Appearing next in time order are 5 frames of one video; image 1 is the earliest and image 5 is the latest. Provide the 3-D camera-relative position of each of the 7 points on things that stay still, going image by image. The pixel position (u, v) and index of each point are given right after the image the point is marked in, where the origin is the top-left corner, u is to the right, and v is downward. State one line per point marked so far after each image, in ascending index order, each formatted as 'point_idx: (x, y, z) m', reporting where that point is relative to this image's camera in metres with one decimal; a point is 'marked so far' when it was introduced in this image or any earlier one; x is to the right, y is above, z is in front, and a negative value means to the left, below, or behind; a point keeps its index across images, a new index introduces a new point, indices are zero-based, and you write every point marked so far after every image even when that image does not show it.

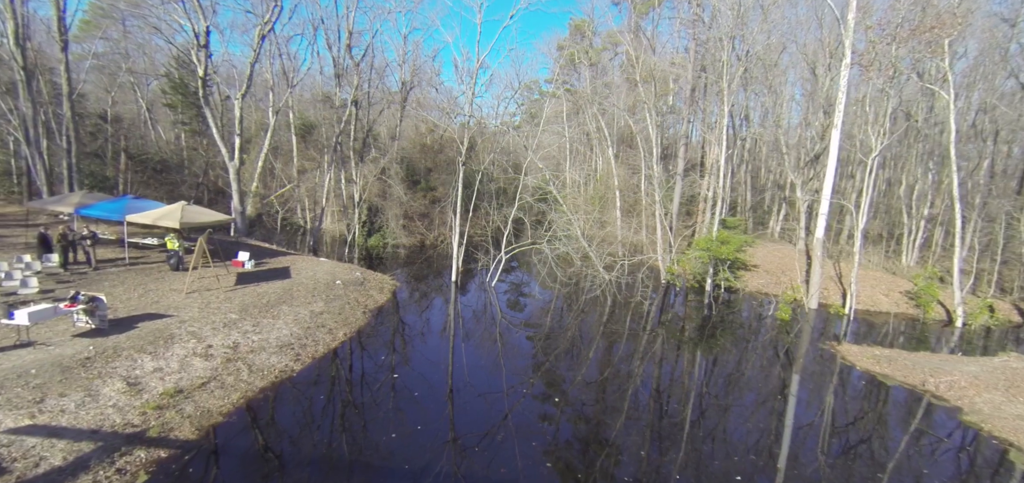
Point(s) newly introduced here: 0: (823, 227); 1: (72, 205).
0: (+12.2, +0.7, +18.4) m
1: (-14.2, +1.2, +15.0) m
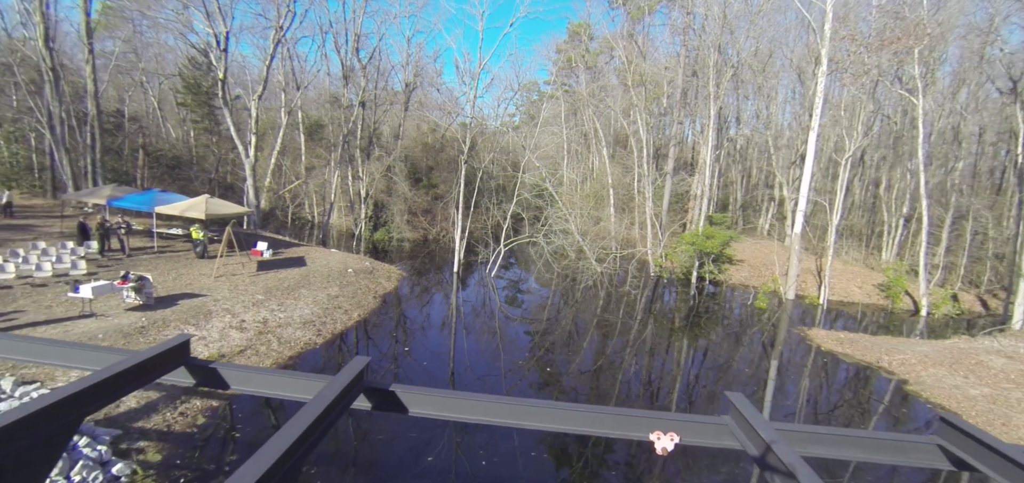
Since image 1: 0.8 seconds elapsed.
0: (+12.2, +0.9, +19.7) m
1: (-14.3, +1.5, +16.2) m
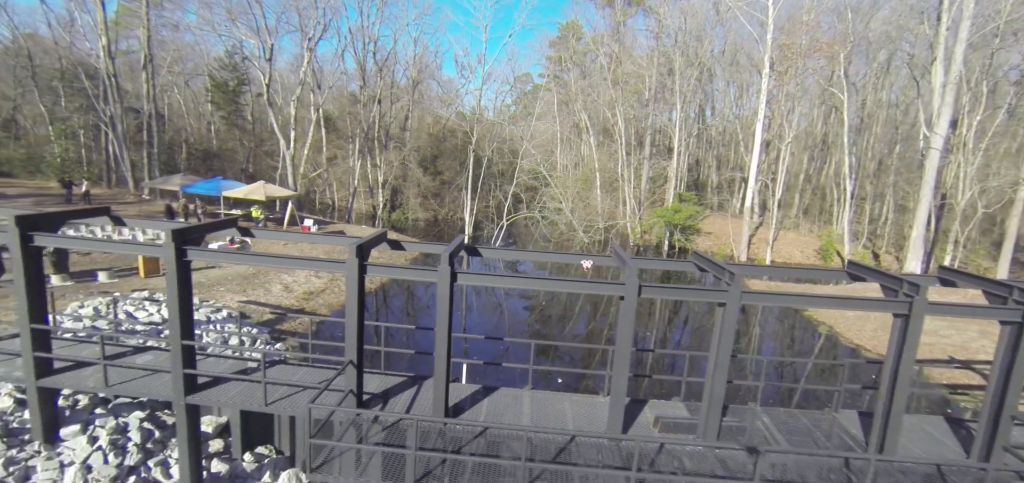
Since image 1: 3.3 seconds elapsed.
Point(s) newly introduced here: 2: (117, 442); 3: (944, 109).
0: (+12.2, +2.2, +23.5) m
1: (-14.3, +2.4, +19.8) m
2: (-5.4, -2.7, +6.4) m
3: (+15.2, +4.7, +16.3) m
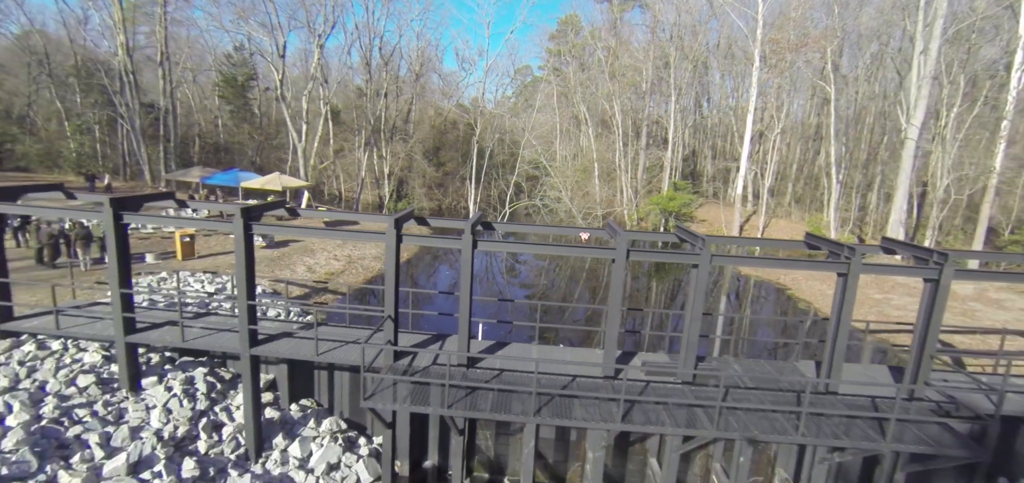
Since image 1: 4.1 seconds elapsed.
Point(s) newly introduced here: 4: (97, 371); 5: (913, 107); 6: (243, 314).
0: (+12.3, +3.0, +24.6) m
1: (-14.1, +2.9, +20.9) m
2: (-5.3, -2.4, +7.5) m
3: (+15.3, +5.3, +17.4) m
4: (-6.5, -2.0, +7.3) m
5: (+15.8, +5.3, +18.2) m
6: (-4.0, -1.1, +6.9) m
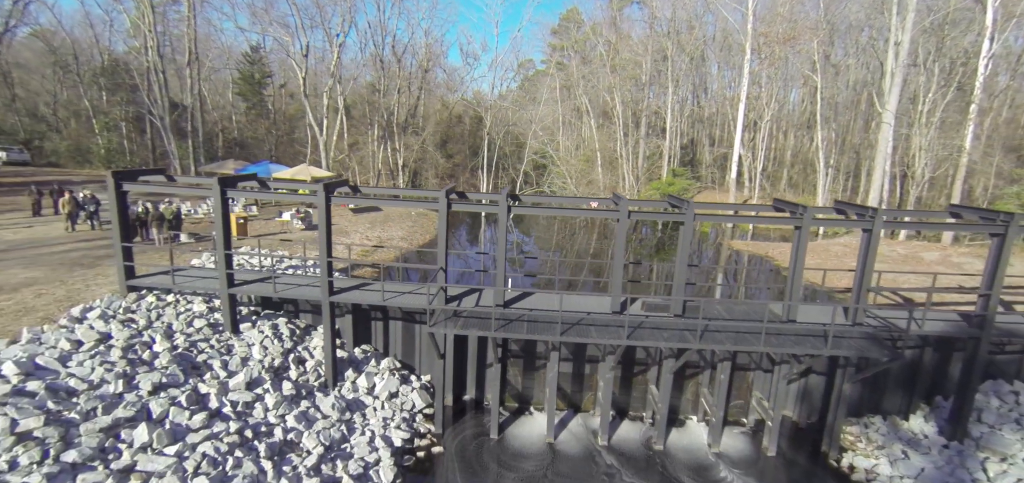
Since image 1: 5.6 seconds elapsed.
0: (+12.8, +4.0, +26.3) m
1: (-13.7, +3.6, +22.6) m
2: (-4.7, -1.8, +9.3) m
3: (+15.8, +6.3, +19.0) m
4: (-6.0, -1.5, +9.1) m
5: (+16.2, +6.3, +19.8) m
6: (-3.5, -0.5, +8.7) m
